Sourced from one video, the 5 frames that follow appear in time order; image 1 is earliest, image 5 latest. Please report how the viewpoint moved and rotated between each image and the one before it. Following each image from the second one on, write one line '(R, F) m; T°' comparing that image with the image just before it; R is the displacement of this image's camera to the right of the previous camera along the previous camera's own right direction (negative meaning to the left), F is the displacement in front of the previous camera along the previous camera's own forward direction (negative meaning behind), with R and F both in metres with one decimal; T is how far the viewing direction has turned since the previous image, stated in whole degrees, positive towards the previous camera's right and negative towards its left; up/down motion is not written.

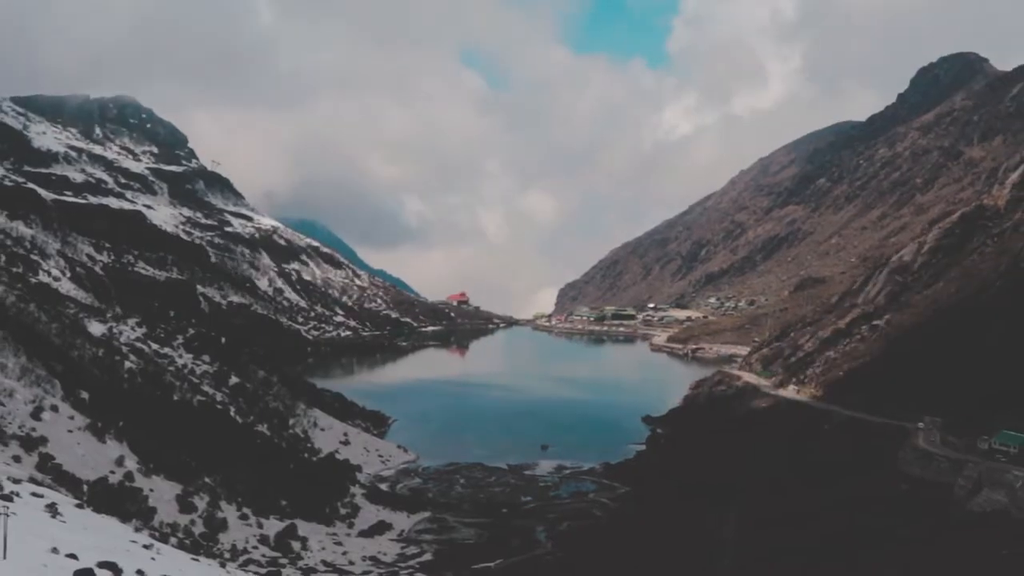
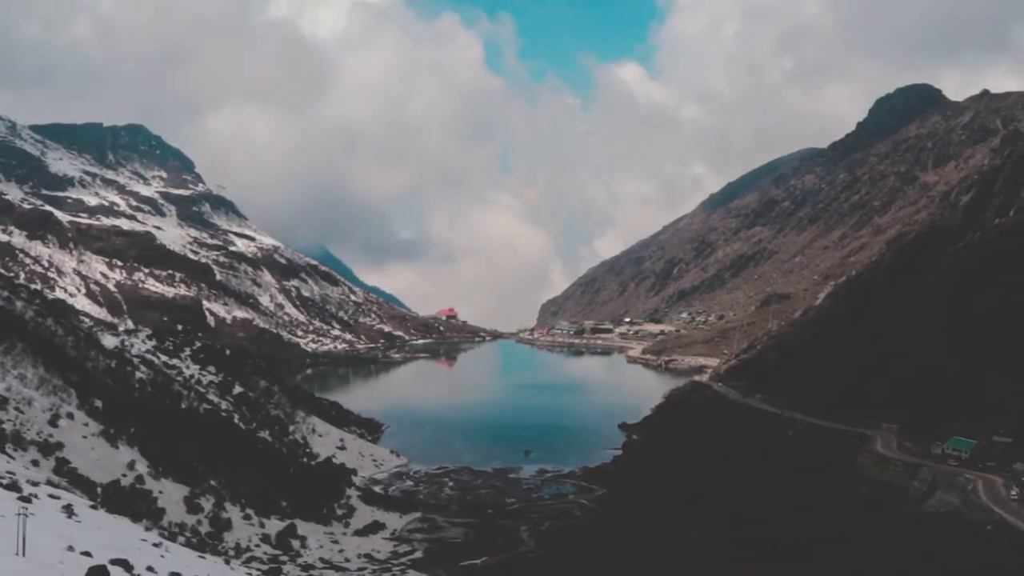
(+1.3, -3.8) m; 0°
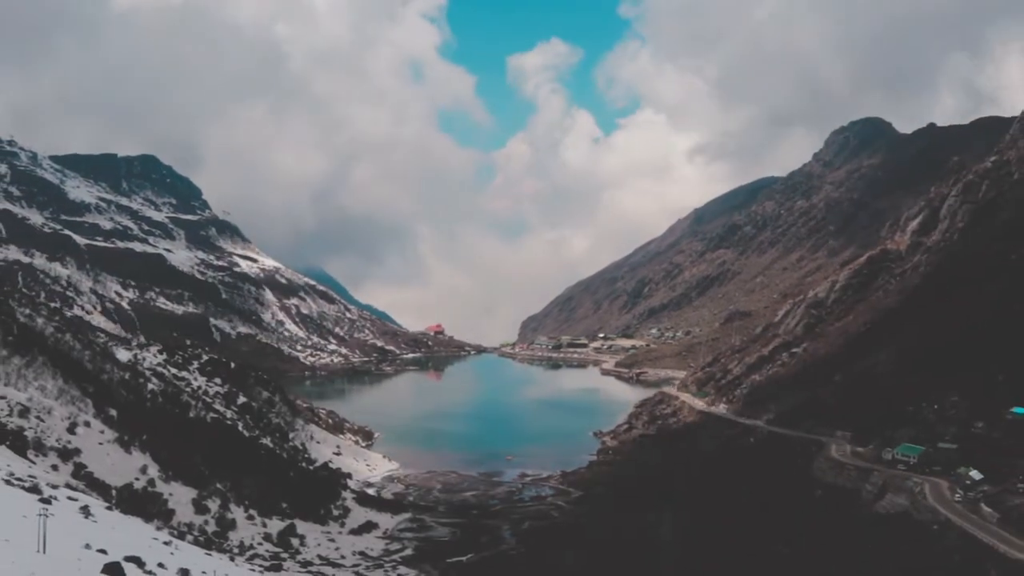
(+1.6, -4.7) m; 0°
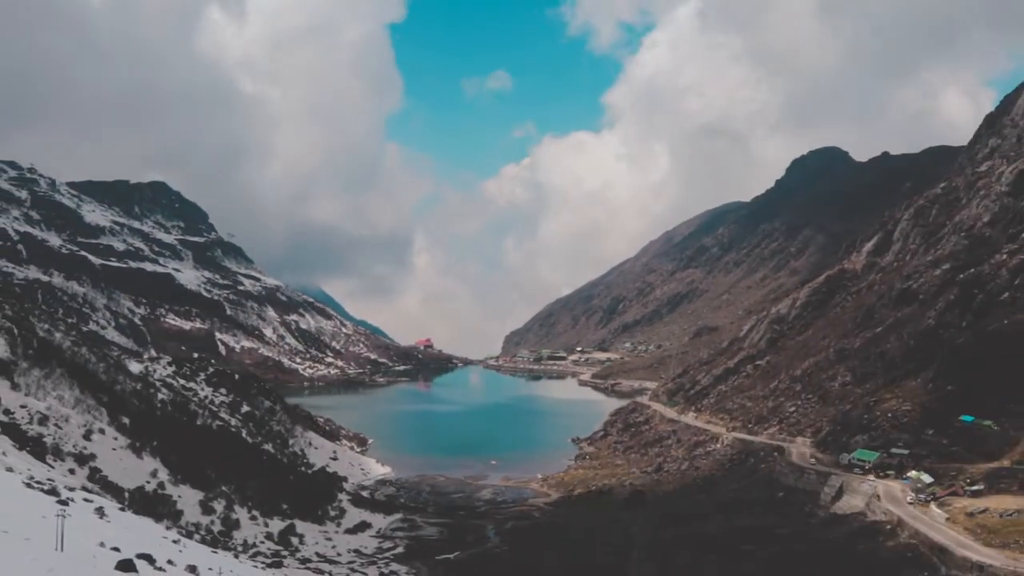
(+1.6, -4.8) m; 0°
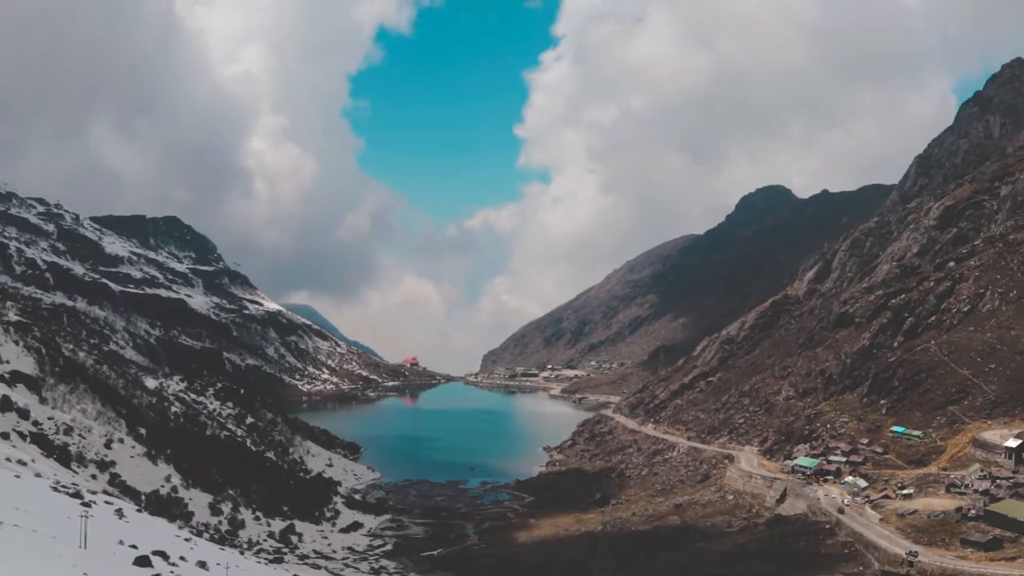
(+2.5, -7.5) m; 0°
